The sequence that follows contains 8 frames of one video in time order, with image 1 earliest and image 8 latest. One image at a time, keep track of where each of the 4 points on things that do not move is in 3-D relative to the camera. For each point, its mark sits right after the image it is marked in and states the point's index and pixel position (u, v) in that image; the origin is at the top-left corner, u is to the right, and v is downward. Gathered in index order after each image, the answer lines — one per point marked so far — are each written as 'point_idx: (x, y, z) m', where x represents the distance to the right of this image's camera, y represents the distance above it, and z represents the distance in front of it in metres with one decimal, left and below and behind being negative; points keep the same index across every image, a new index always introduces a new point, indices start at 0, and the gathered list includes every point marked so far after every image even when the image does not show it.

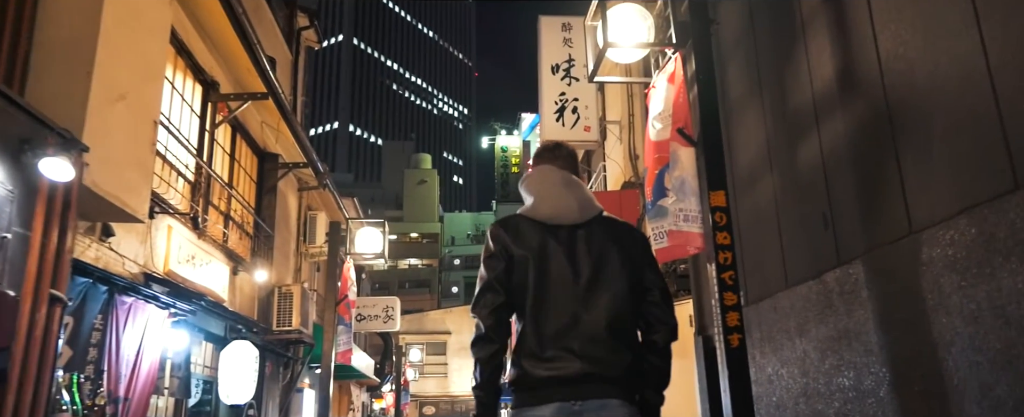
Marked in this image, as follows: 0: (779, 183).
0: (+2.4, +0.3, +6.9) m
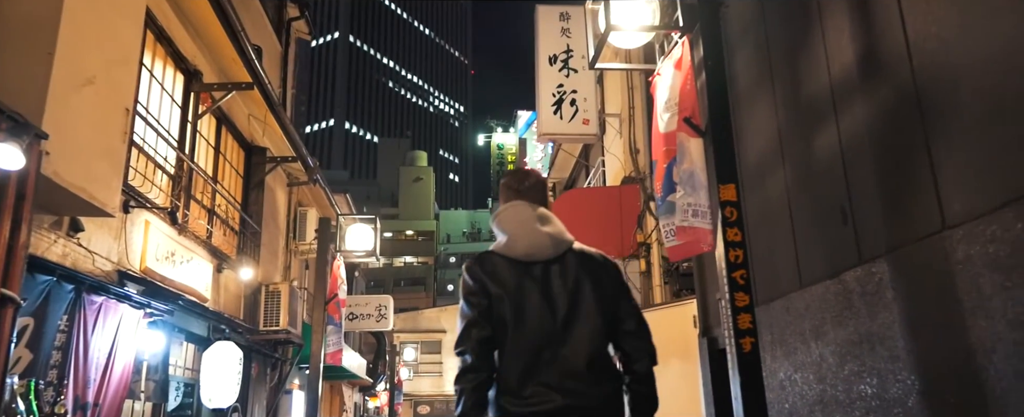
0: (+2.4, +0.3, +6.5) m
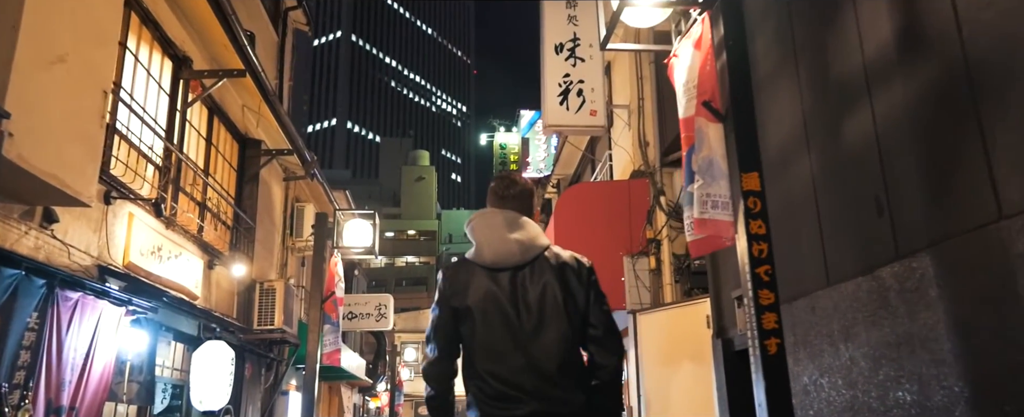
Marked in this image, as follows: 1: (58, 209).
0: (+2.4, +0.4, +6.0) m
1: (-3.7, 0.0, +6.2) m
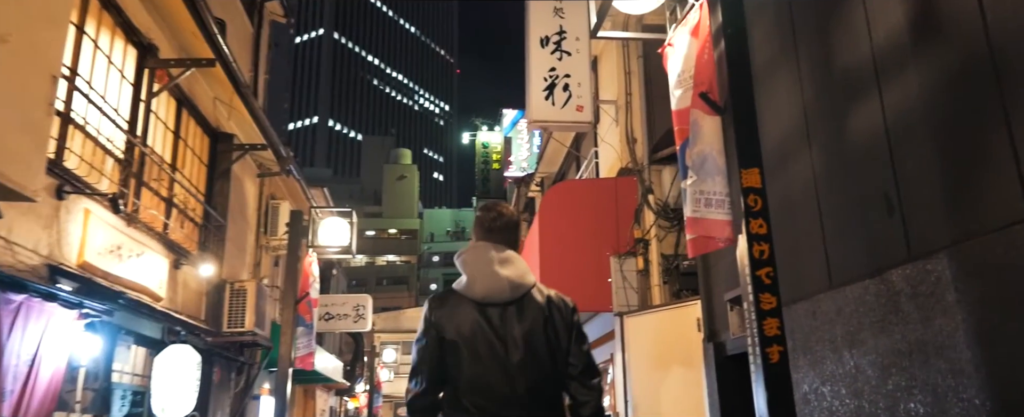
0: (+2.3, +0.4, +5.7) m
1: (-3.8, 0.0, +5.7) m
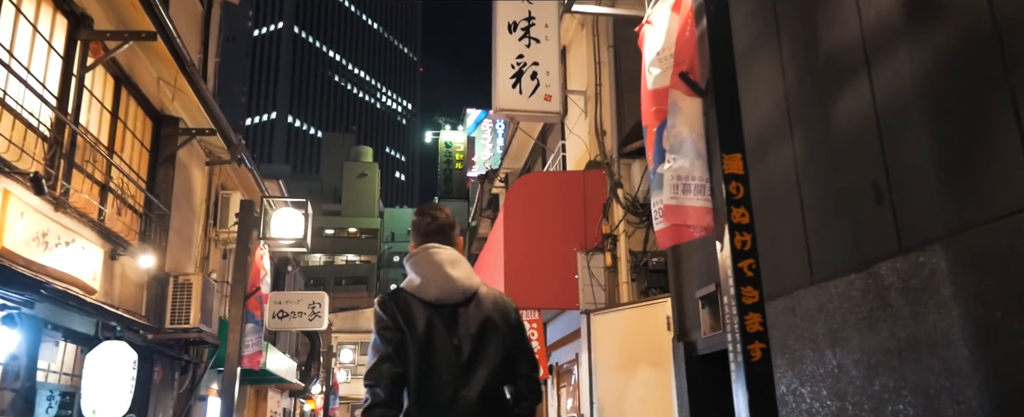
0: (+2.0, +0.4, +5.4) m
1: (-4.1, +0.2, +5.1) m
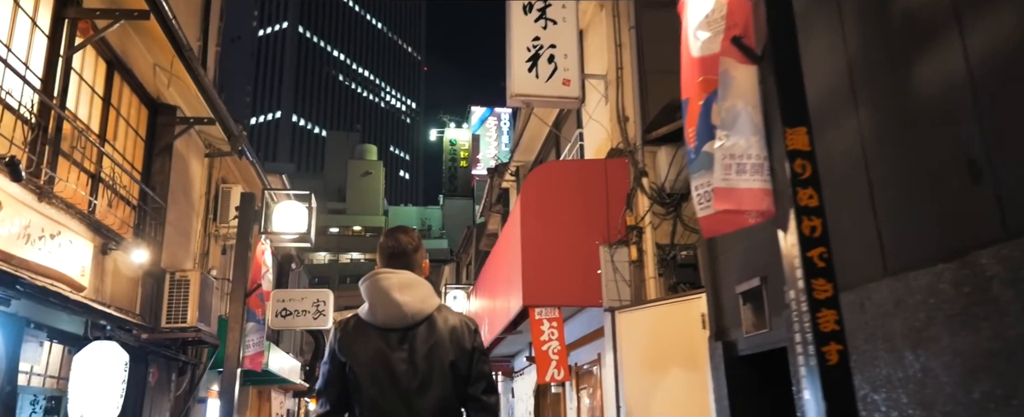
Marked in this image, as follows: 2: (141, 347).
0: (+2.2, +0.5, +4.7) m
1: (-3.9, +0.3, +4.5) m
2: (-4.6, -1.7, +9.5) m
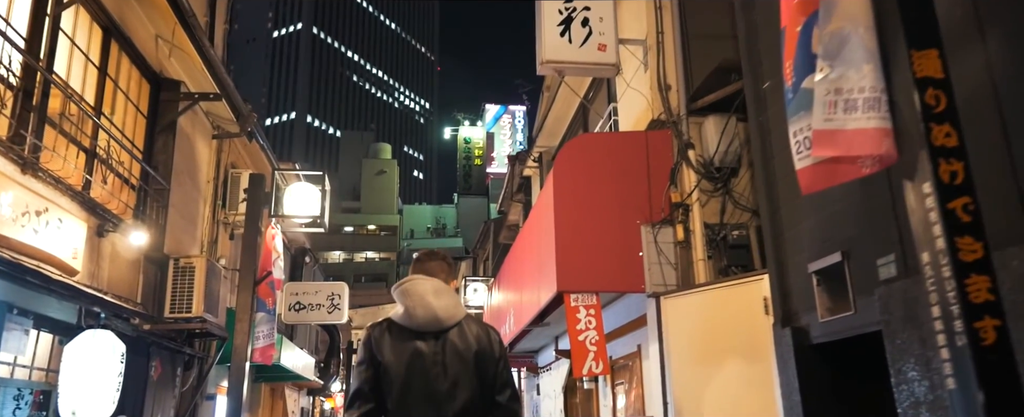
0: (+2.5, +0.8, +3.9) m
1: (-3.6, +0.5, +3.8) m
2: (-4.2, -1.5, +8.8) m
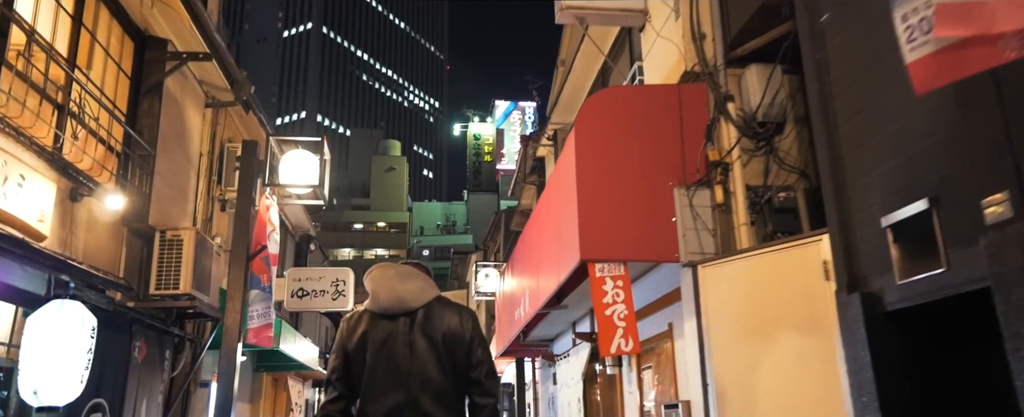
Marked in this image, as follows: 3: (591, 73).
0: (+2.6, +1.2, +3.0) m
1: (-3.5, +0.9, +3.0) m
2: (-4.1, -1.1, +8.0) m
3: (+1.2, +2.0, +12.8) m
